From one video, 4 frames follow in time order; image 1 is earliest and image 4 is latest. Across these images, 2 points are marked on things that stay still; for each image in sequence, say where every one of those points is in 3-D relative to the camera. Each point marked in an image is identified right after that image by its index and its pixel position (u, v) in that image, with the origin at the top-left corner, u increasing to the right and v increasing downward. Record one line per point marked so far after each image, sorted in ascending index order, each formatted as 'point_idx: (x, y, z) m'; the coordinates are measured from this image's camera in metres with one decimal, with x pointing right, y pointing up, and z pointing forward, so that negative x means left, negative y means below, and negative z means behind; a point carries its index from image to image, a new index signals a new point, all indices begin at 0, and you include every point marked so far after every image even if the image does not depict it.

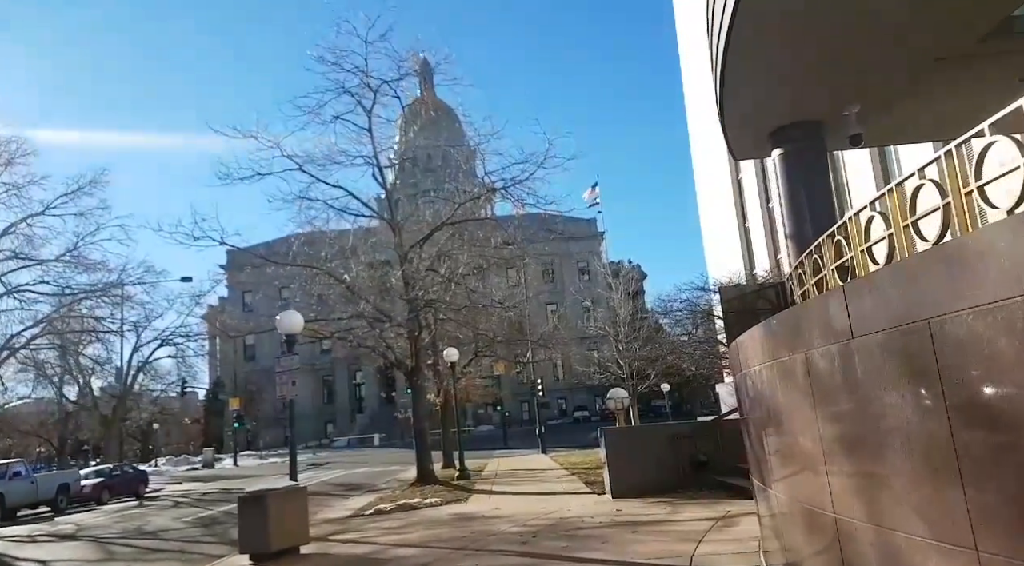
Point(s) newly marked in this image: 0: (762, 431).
0: (+1.9, -1.1, +5.6) m
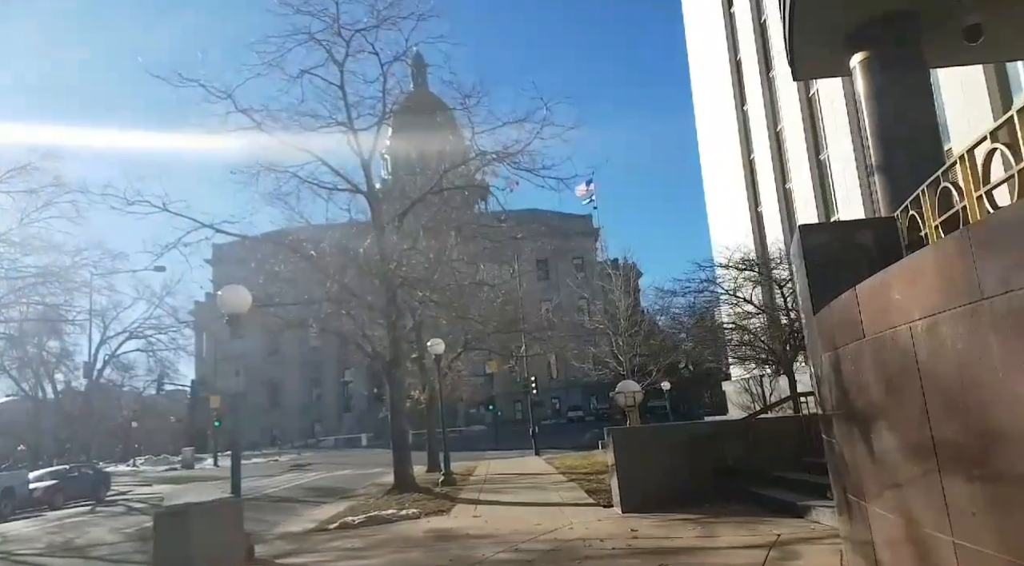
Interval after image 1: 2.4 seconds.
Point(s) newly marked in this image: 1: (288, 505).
0: (+1.8, -0.7, +3.4) m
1: (-5.4, -5.3, +18.1) m
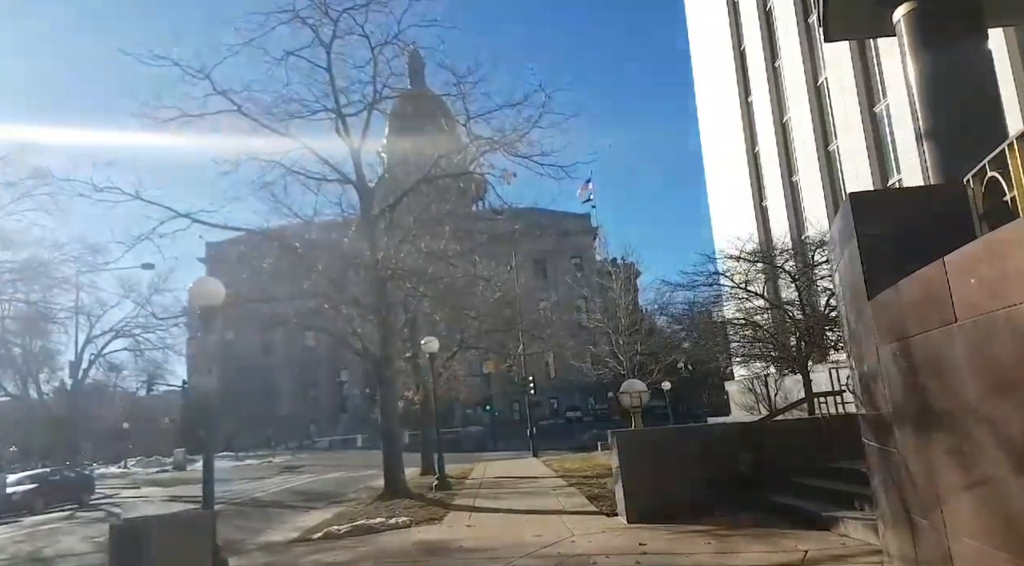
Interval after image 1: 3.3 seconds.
0: (+1.8, -0.5, +2.5) m
1: (-5.5, -5.2, +17.3) m
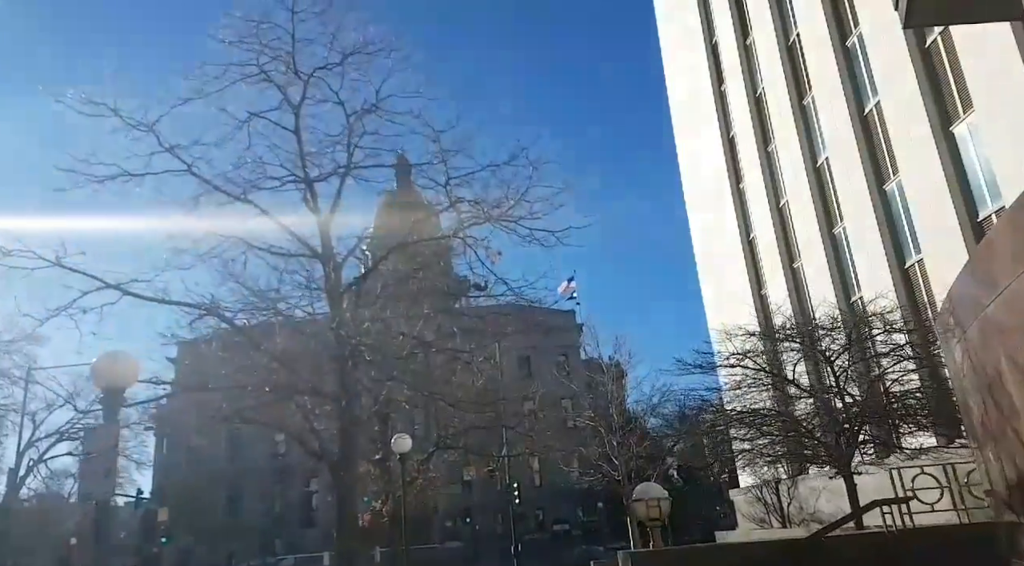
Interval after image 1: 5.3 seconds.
0: (+1.8, -0.3, +0.6) m
1: (-5.8, -7.0, +14.3) m
